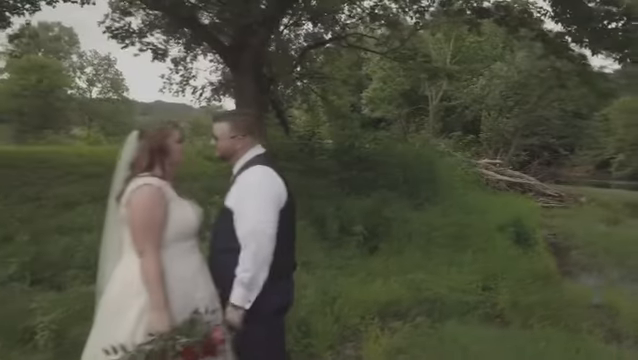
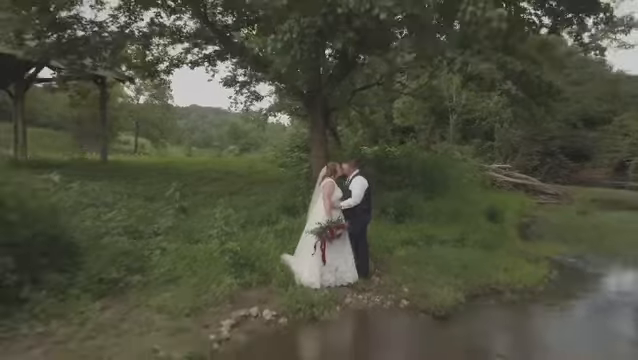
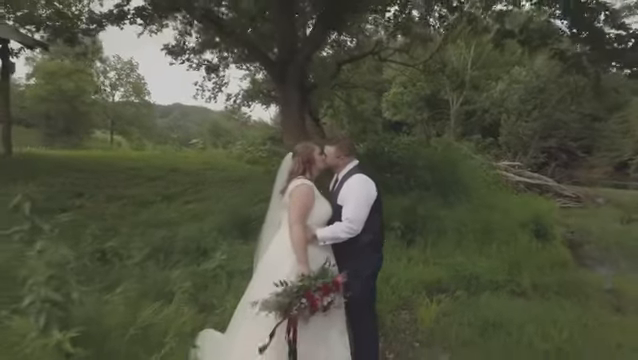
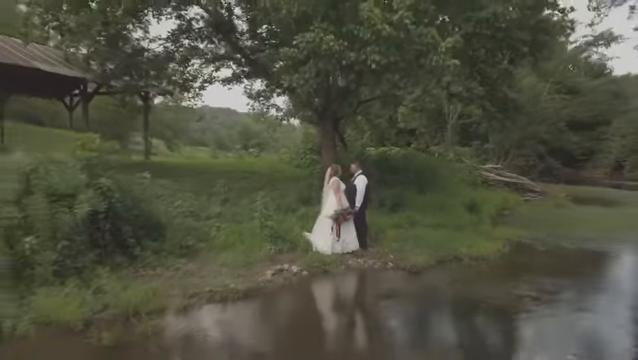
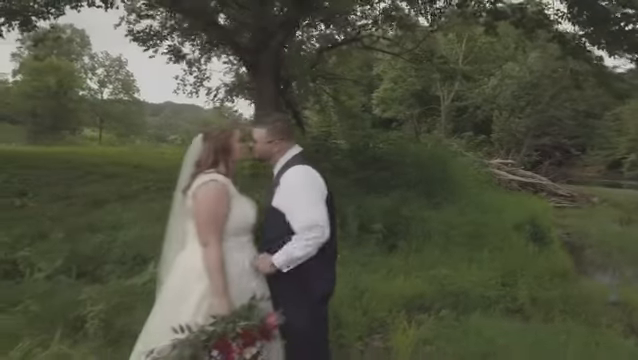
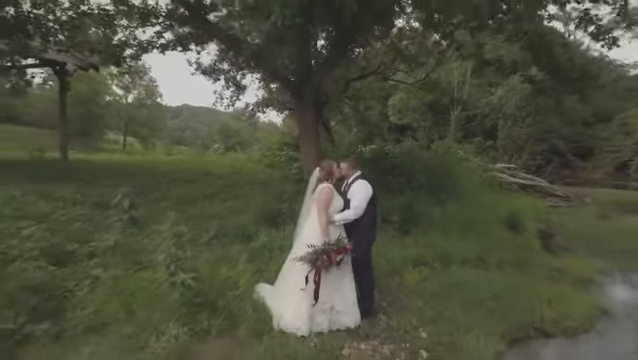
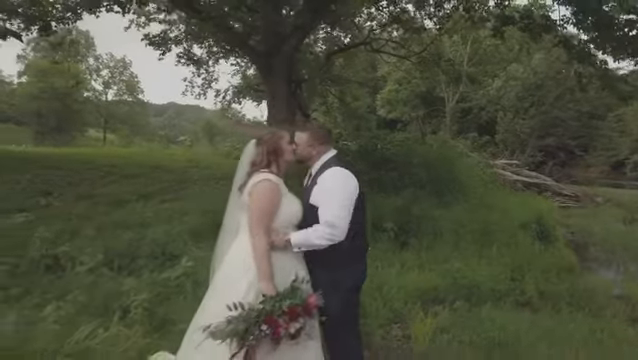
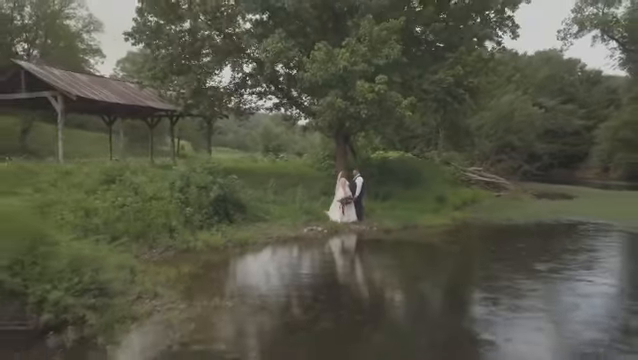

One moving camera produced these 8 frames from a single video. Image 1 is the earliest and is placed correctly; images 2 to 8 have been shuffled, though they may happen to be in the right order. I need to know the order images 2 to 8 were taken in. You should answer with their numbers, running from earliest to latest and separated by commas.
5, 7, 3, 6, 2, 4, 8
